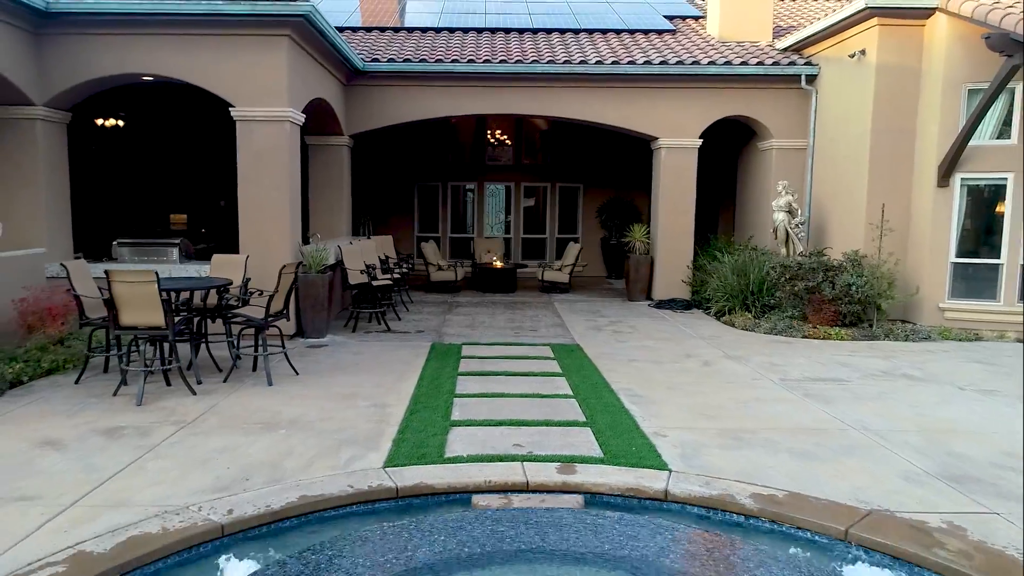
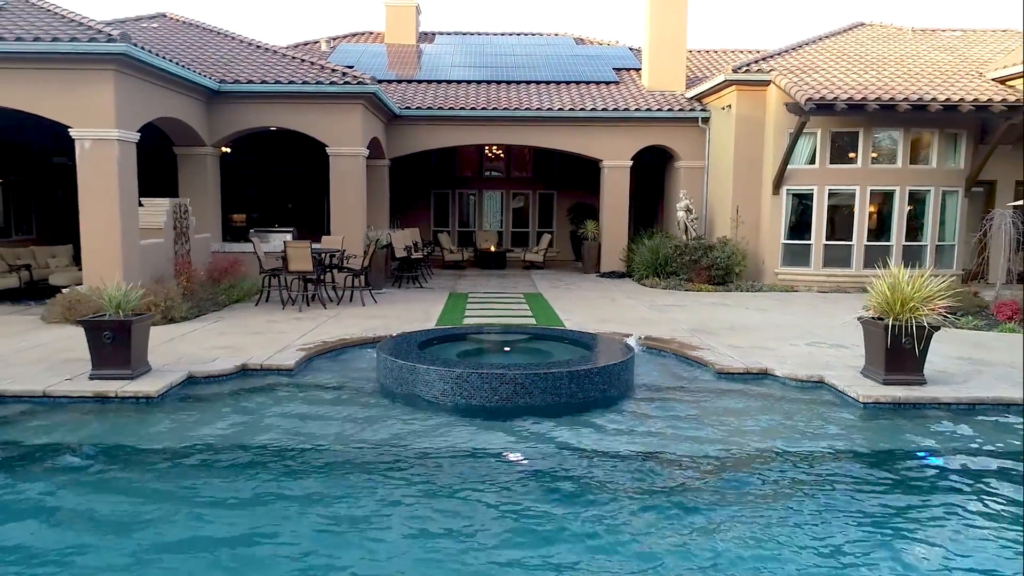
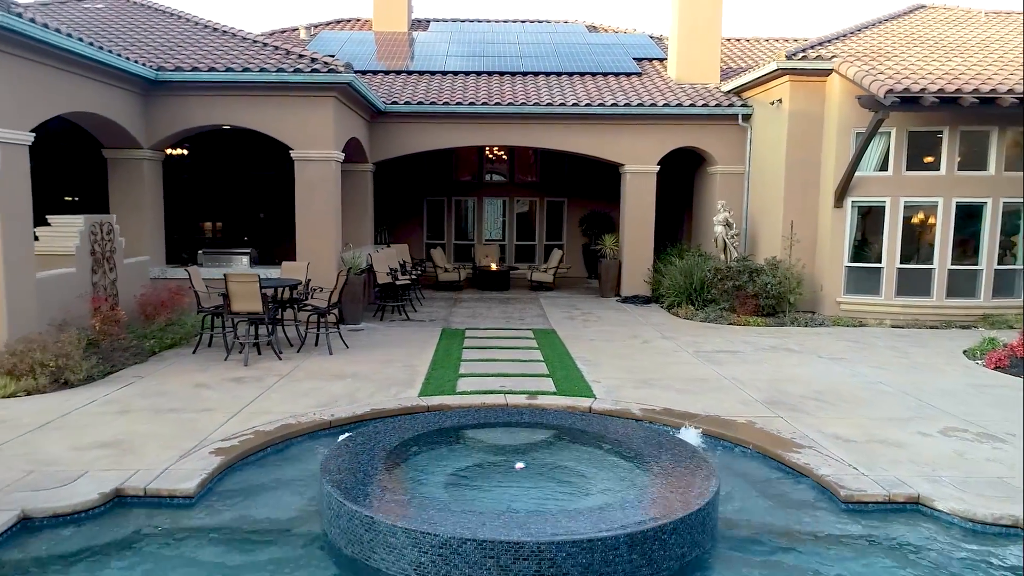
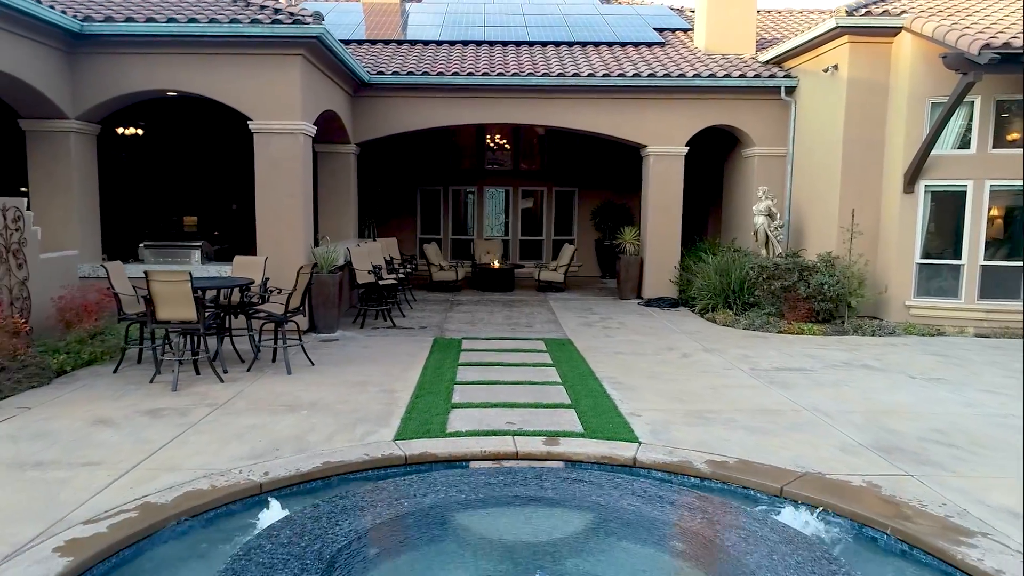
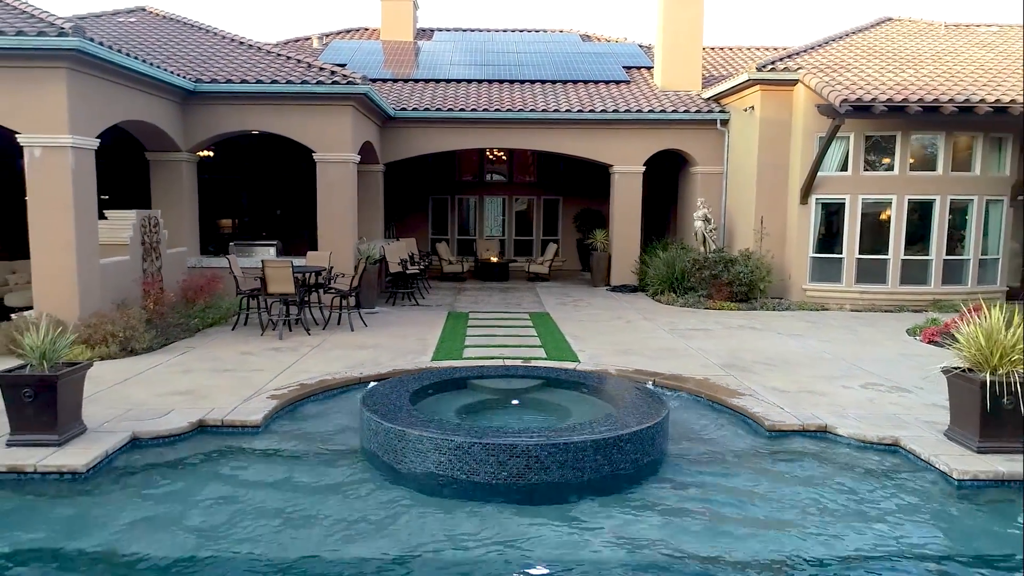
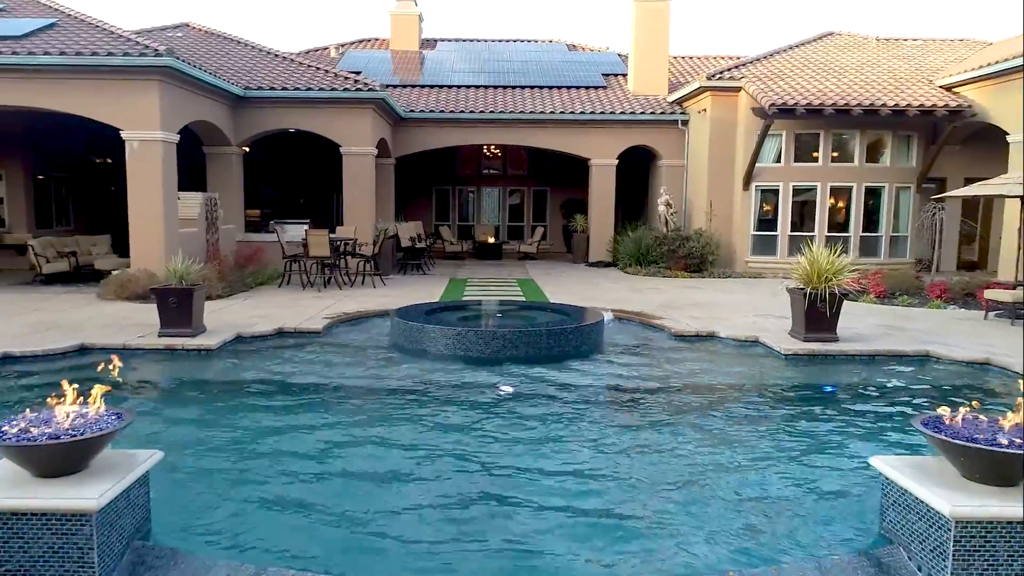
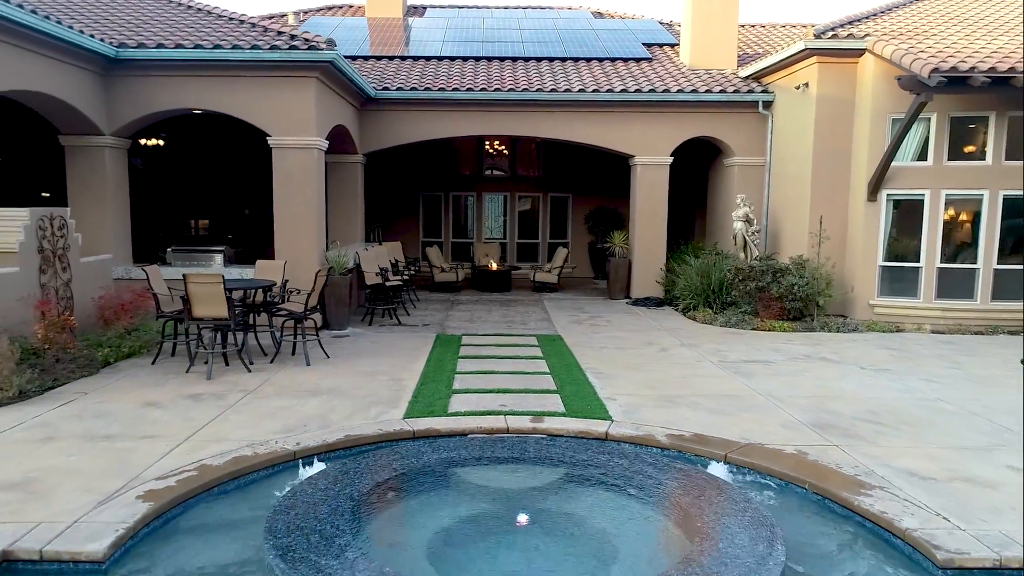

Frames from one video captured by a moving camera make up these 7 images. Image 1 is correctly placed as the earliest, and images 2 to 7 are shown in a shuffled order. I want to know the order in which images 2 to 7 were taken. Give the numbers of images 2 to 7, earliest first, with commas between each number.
4, 7, 3, 5, 2, 6
